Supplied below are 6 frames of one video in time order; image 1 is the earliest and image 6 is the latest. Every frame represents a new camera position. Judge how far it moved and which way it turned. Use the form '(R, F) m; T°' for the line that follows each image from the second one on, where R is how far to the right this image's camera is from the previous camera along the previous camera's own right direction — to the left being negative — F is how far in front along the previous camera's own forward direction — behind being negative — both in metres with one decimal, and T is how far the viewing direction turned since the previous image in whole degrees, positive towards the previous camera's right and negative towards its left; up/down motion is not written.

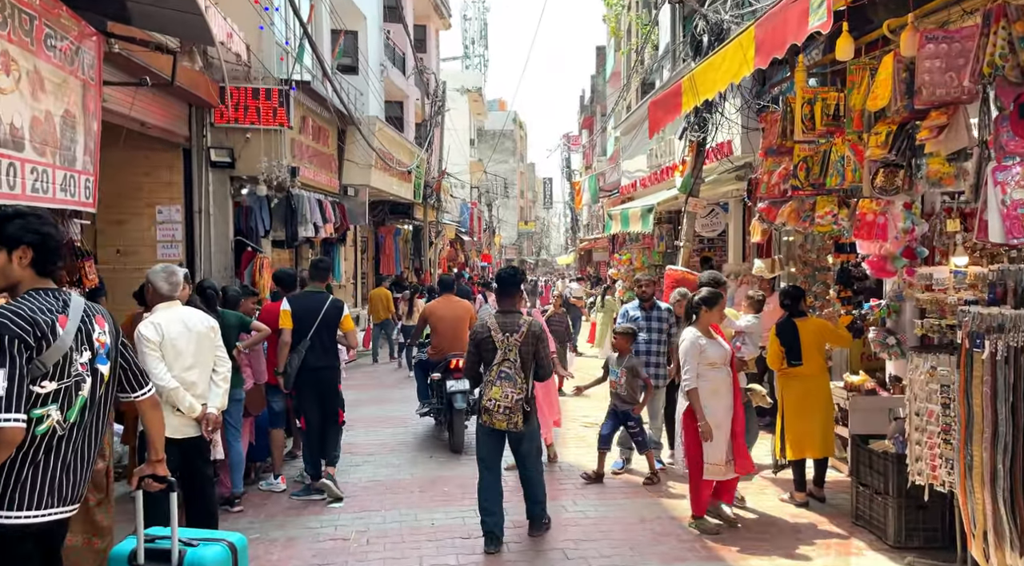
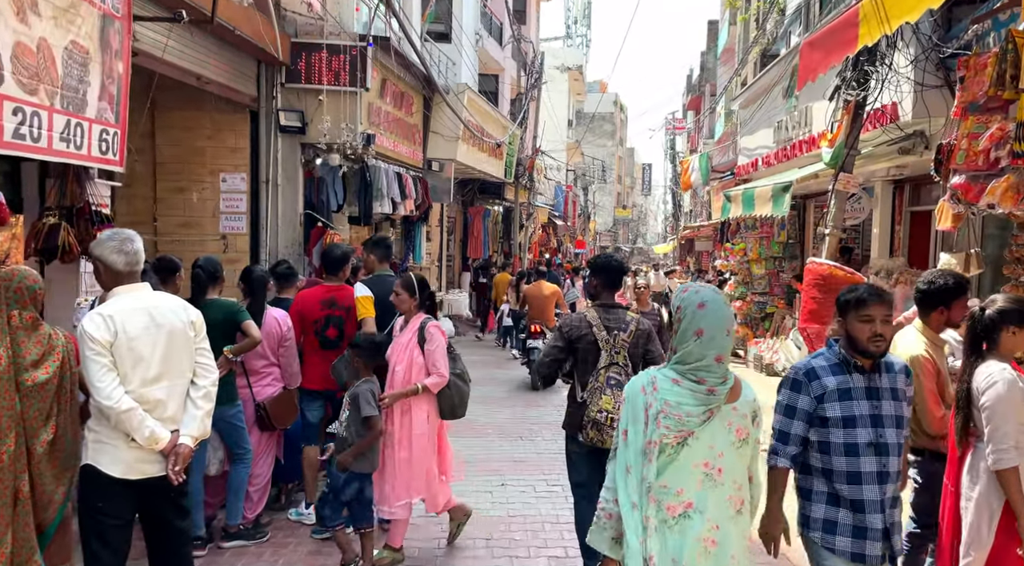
(-0.1, +1.5) m; -6°
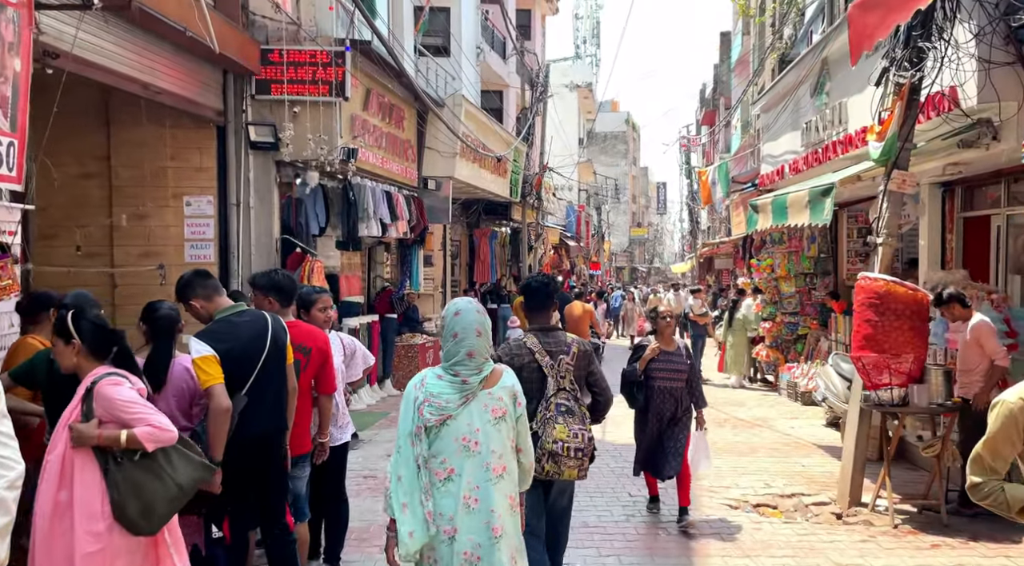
(+0.2, +1.2) m; -1°
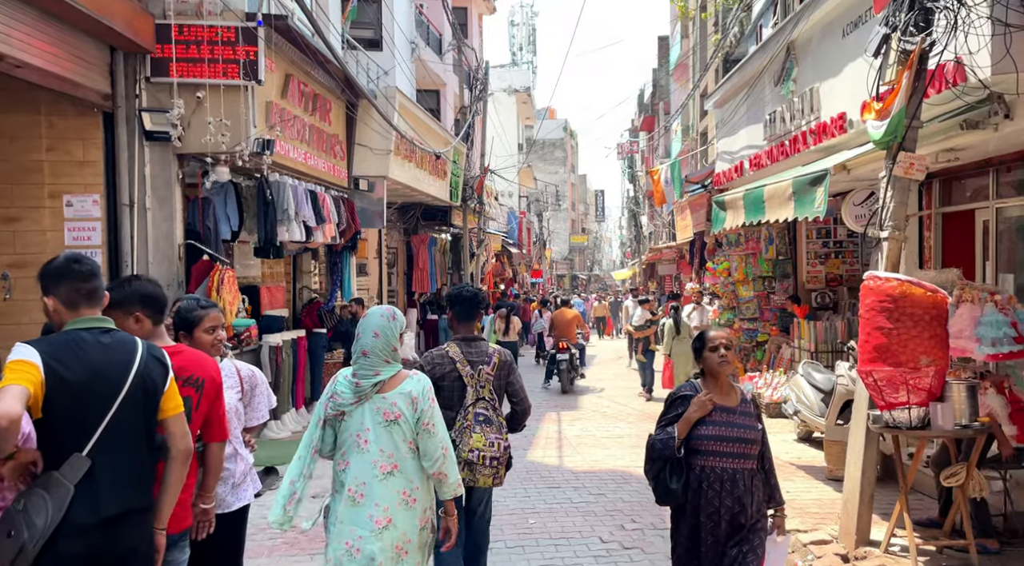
(0.0, +1.1) m; +4°
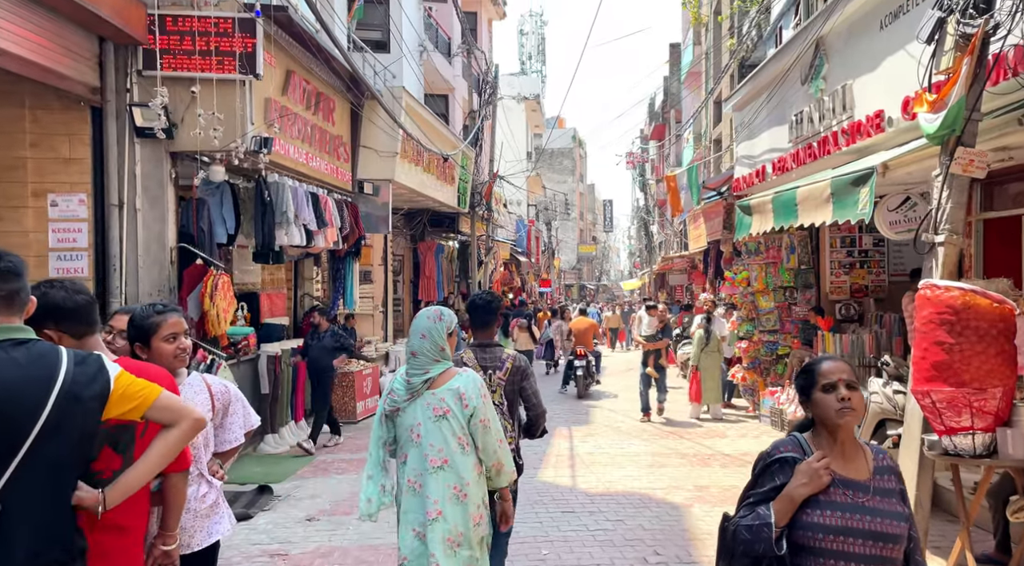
(0.0, +0.5) m; 0°
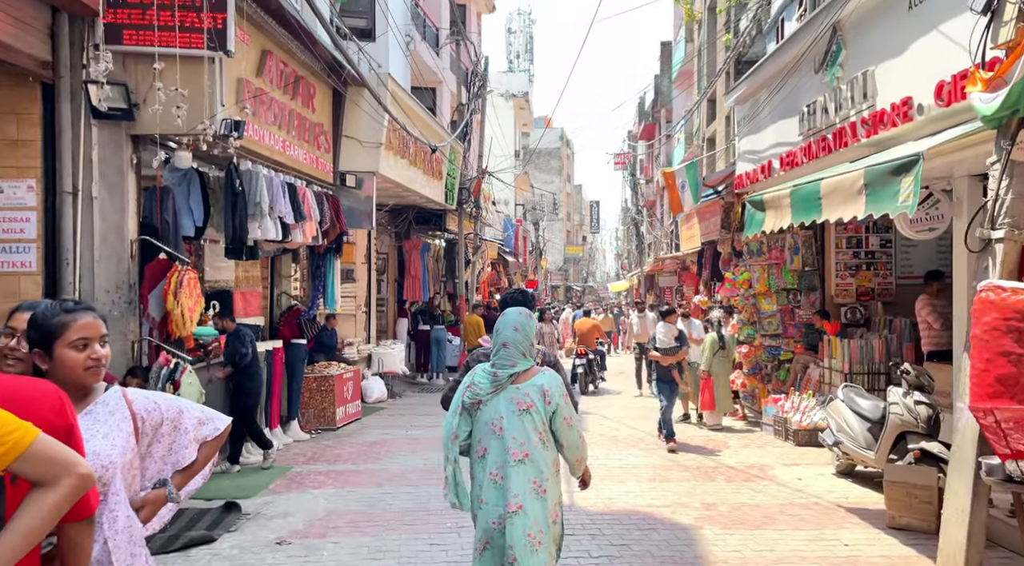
(-0.1, +0.6) m; +1°
